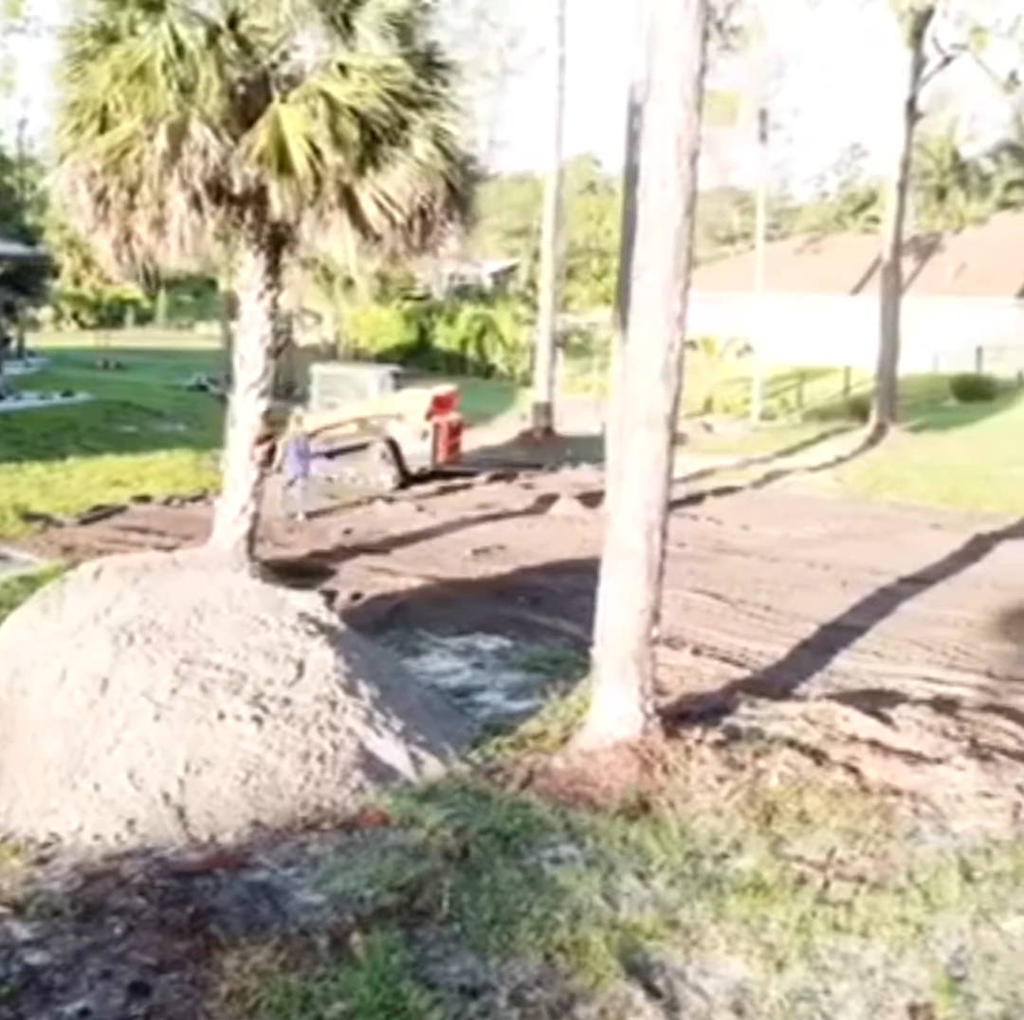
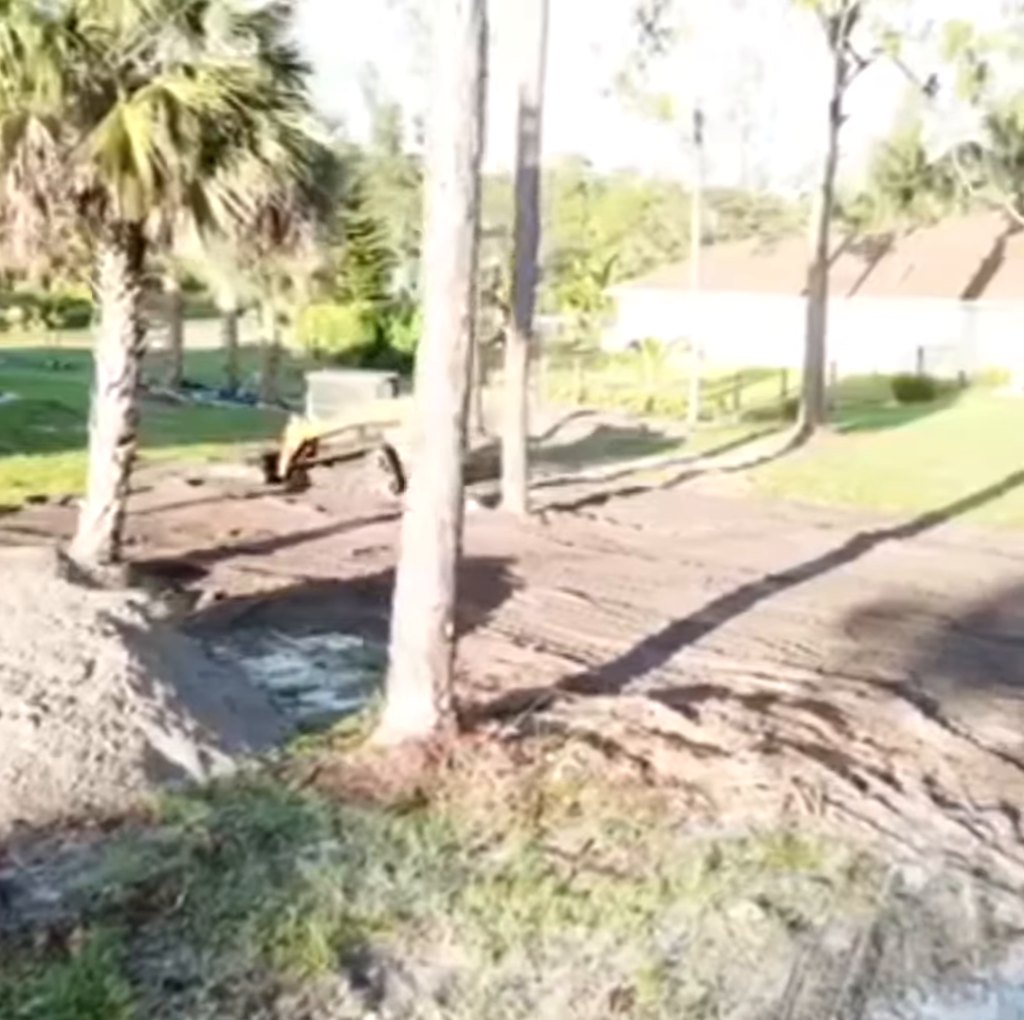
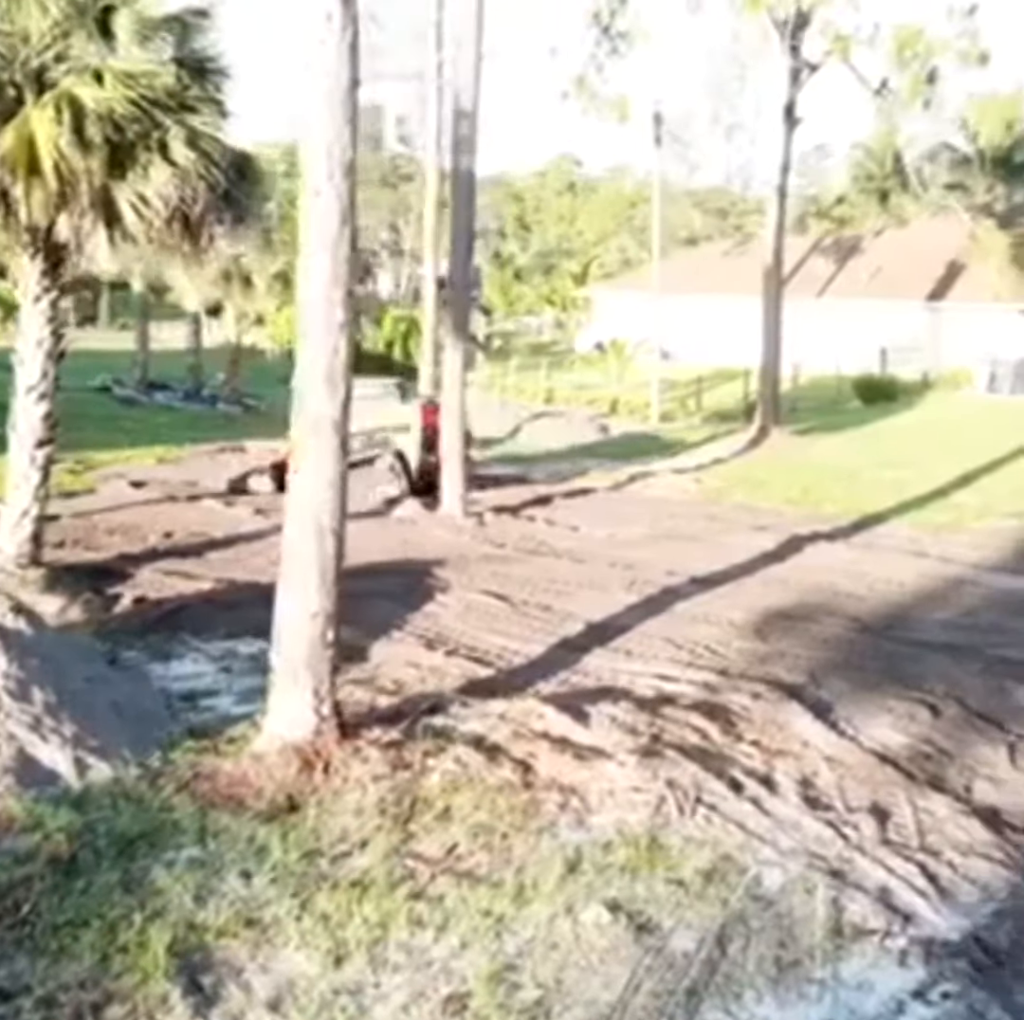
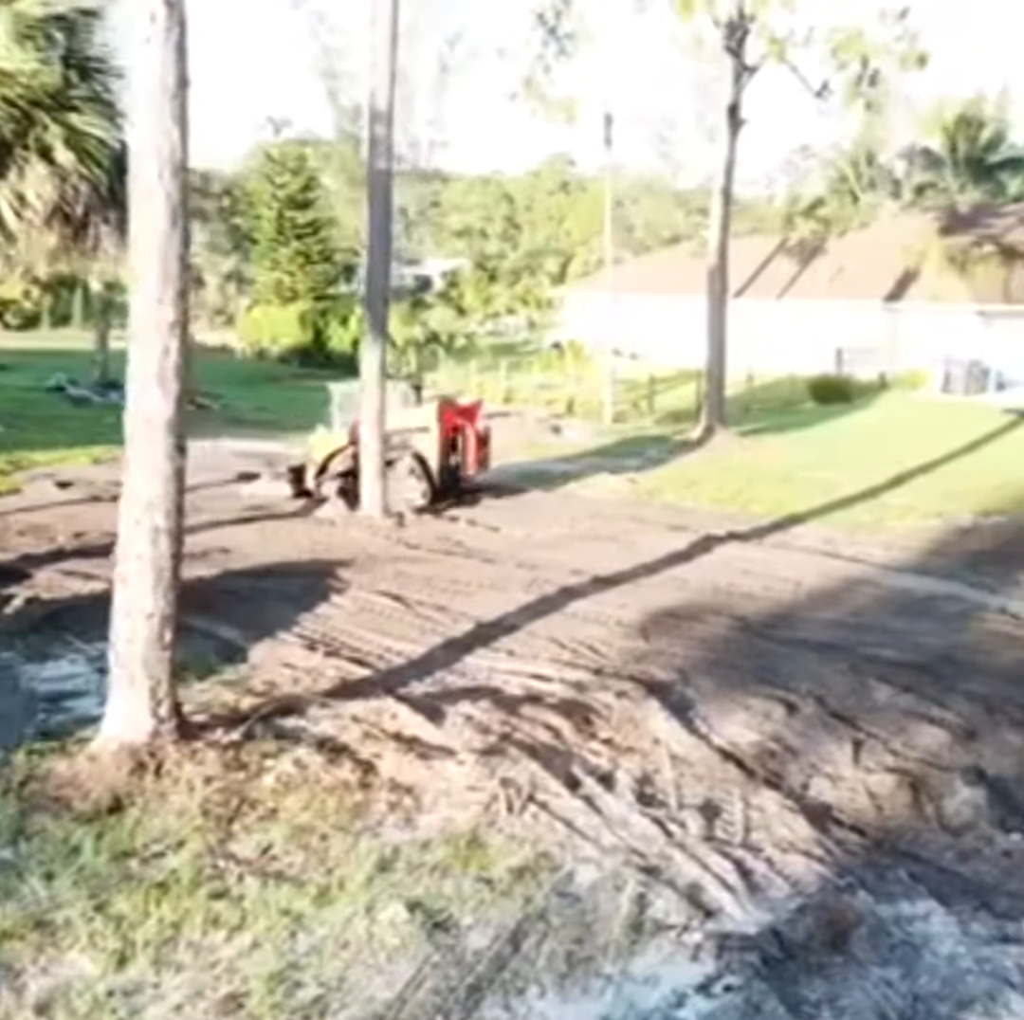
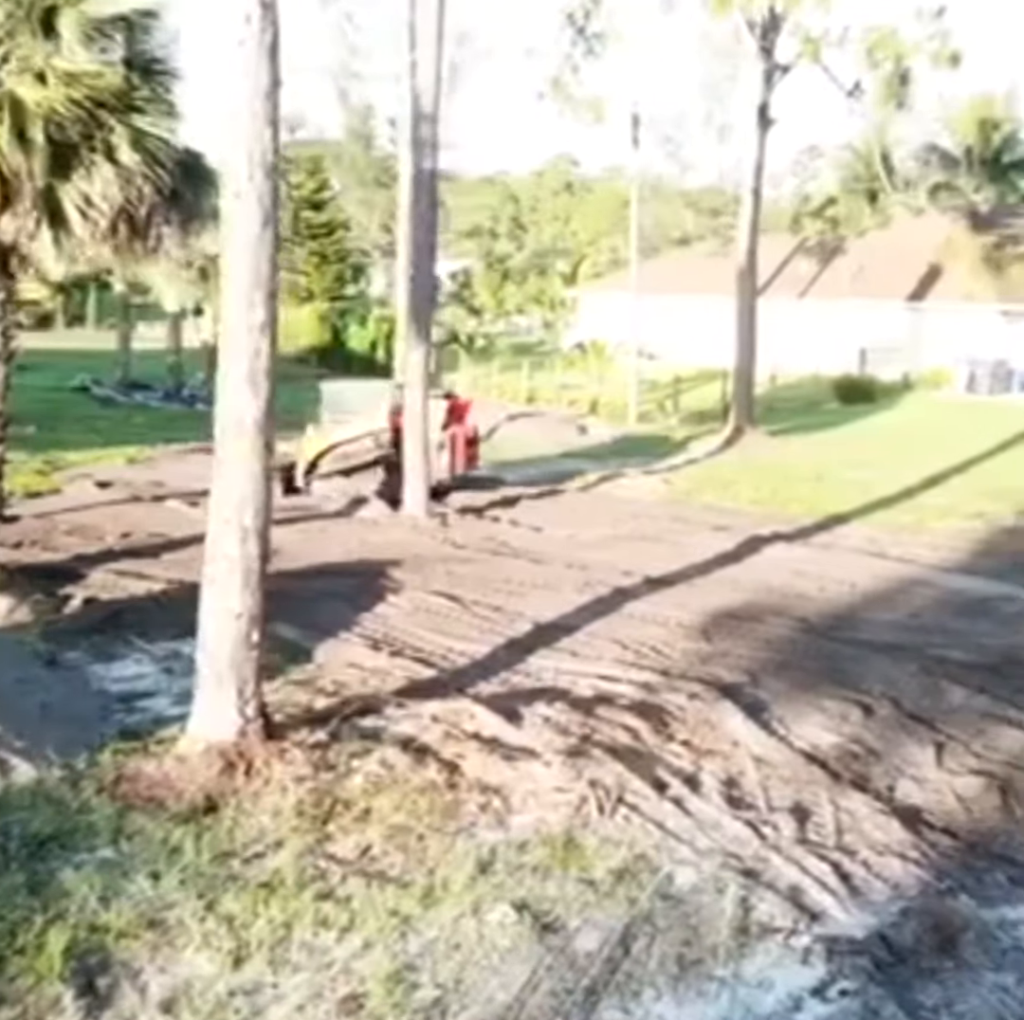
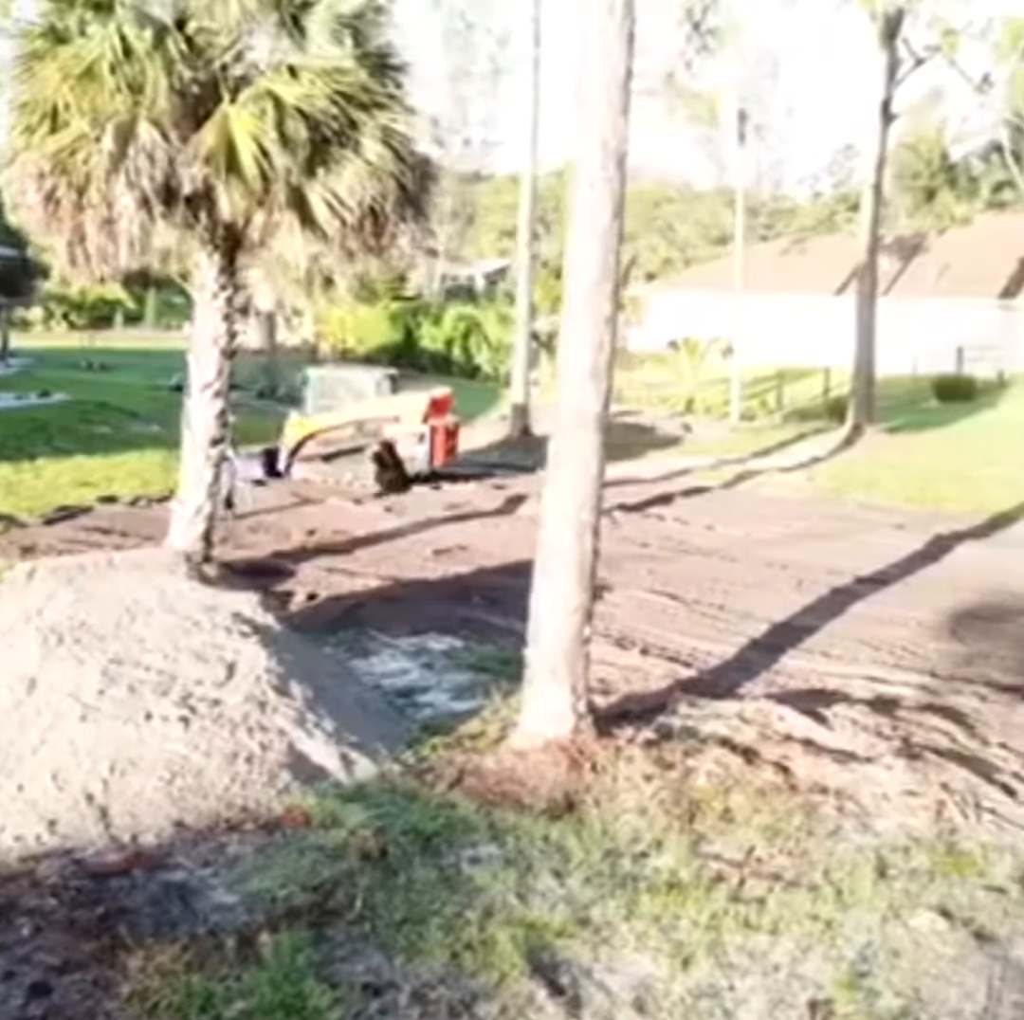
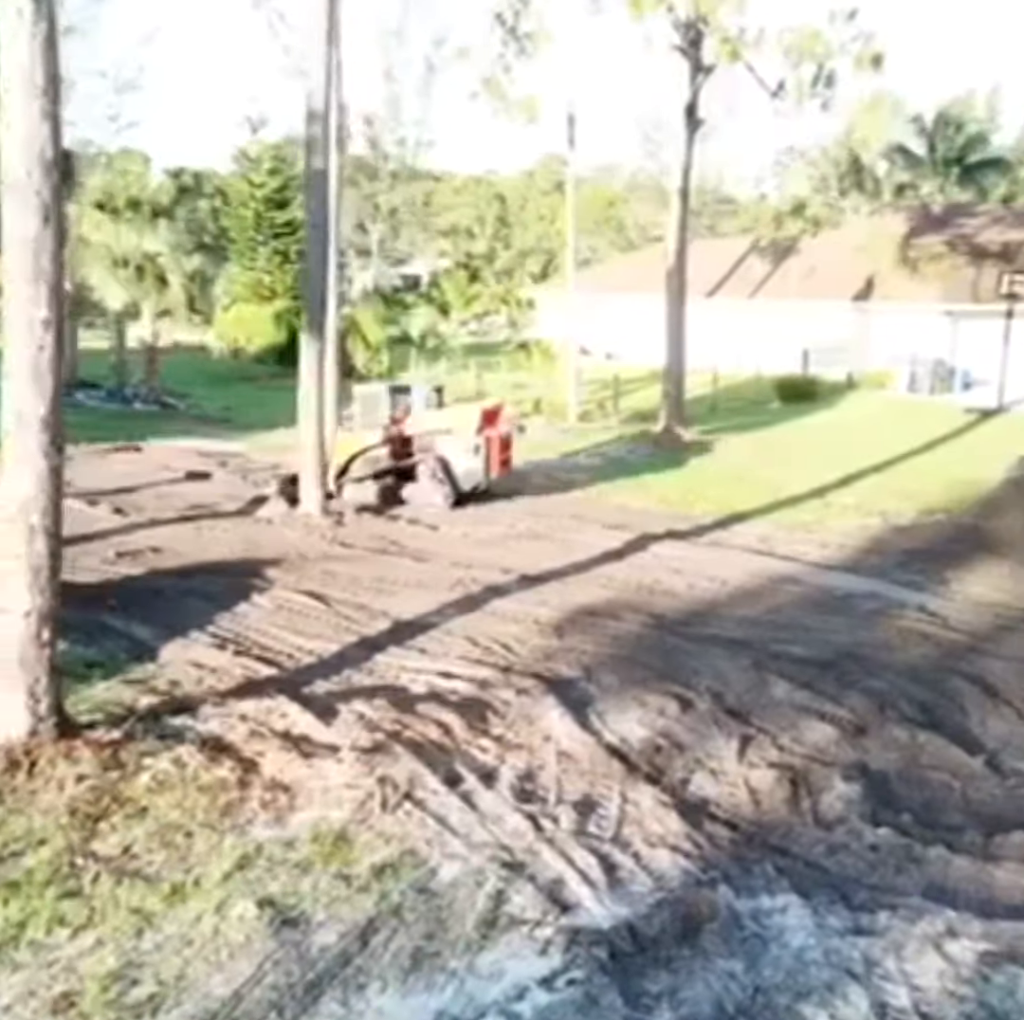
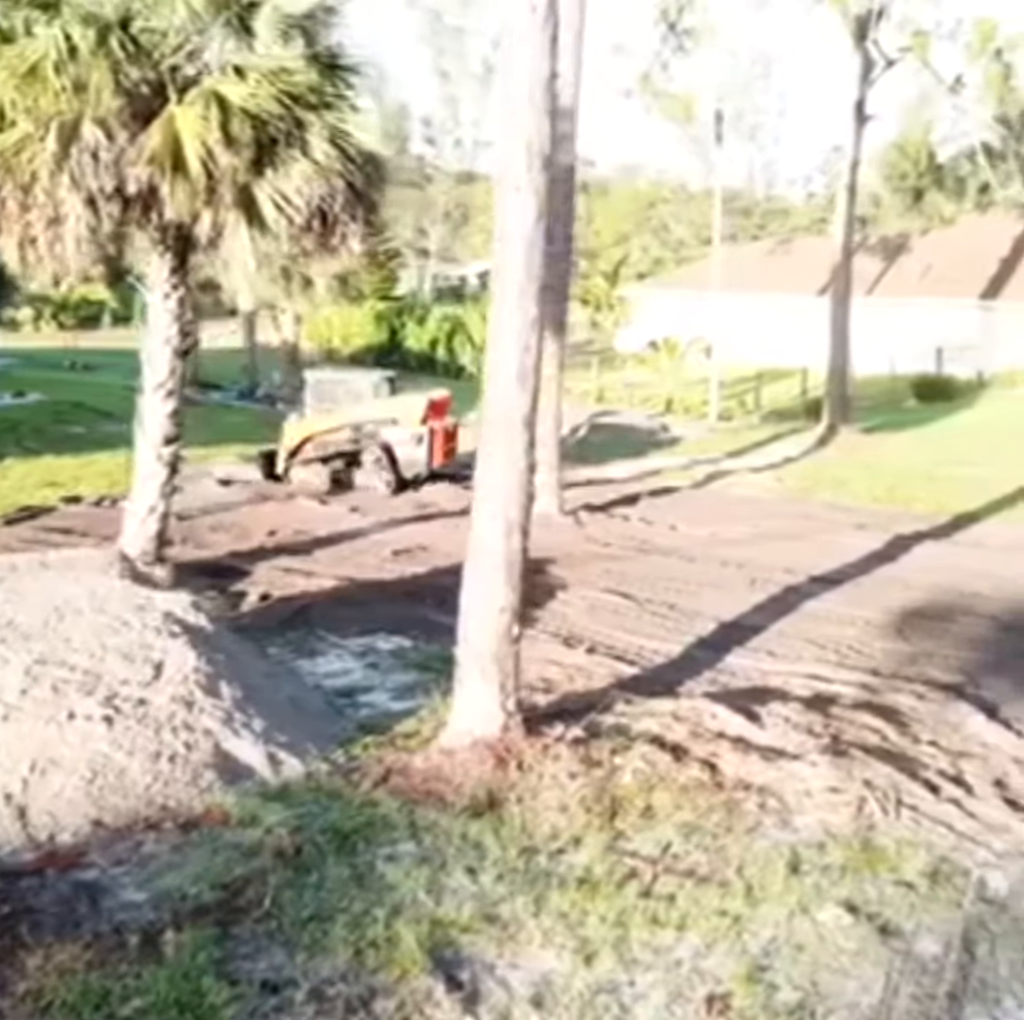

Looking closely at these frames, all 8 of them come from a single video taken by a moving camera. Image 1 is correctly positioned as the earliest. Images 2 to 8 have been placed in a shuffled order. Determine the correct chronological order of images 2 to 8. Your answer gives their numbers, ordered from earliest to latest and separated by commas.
6, 8, 2, 3, 5, 4, 7
